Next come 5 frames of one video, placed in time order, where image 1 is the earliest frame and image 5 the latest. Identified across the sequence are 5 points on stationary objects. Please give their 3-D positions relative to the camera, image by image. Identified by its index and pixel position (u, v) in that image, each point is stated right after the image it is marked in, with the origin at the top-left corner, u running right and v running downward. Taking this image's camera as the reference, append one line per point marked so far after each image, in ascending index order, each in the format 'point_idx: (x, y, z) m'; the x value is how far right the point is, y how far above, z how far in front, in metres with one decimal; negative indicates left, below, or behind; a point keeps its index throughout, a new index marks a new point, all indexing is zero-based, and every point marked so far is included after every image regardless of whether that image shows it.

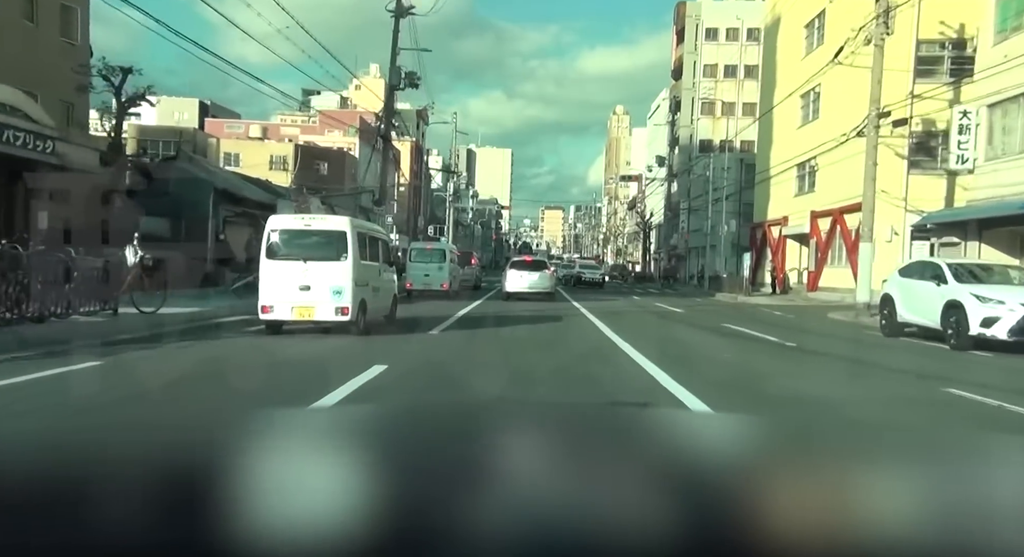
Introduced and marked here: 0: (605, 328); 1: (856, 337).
0: (+2.1, -1.1, +19.4) m
1: (+7.7, -1.2, +18.9) m
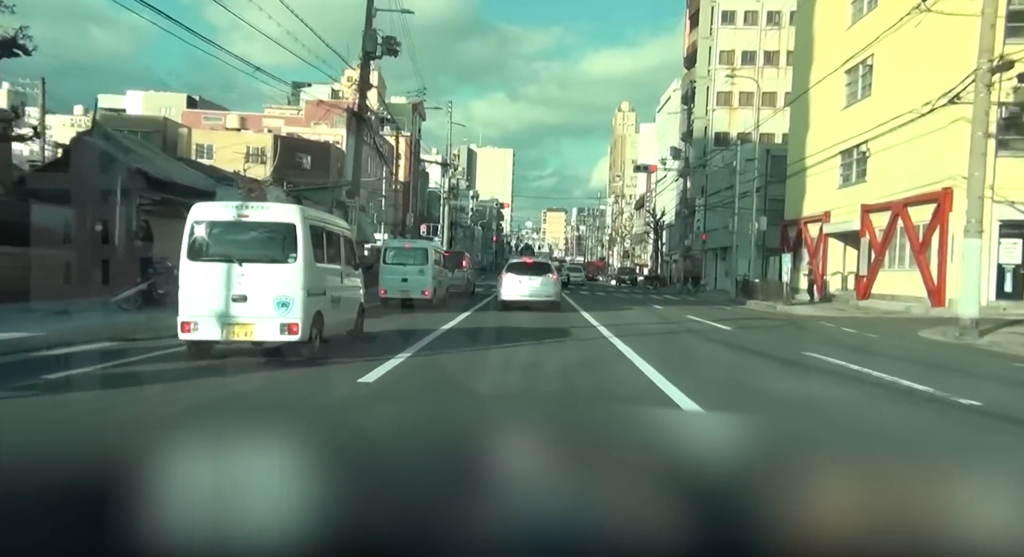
0: (+2.1, -1.2, +16.1) m
1: (+7.7, -1.3, +15.6) m
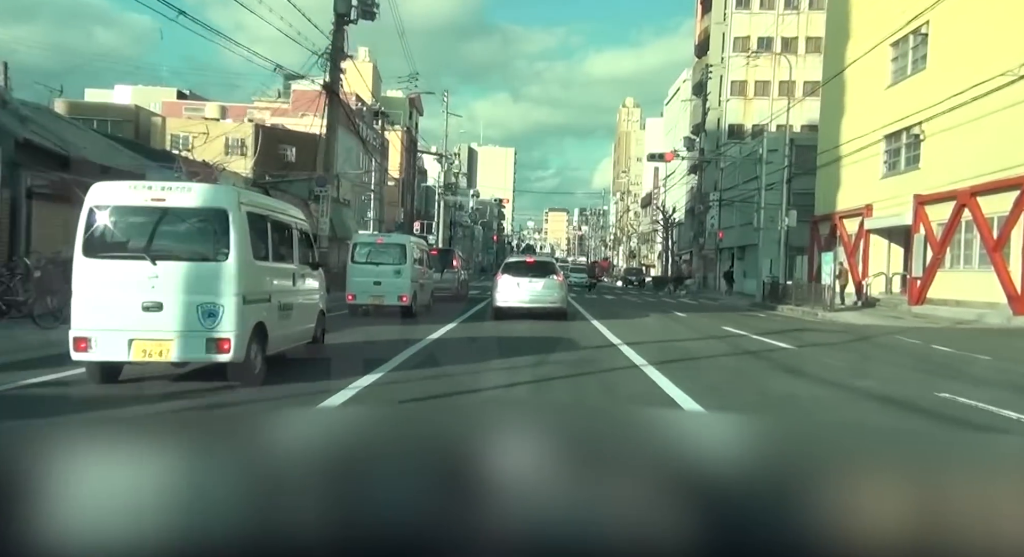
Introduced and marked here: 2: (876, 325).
0: (+2.0, -1.3, +13.6) m
1: (+7.6, -1.4, +13.1) m
2: (+7.7, -1.0, +17.8) m
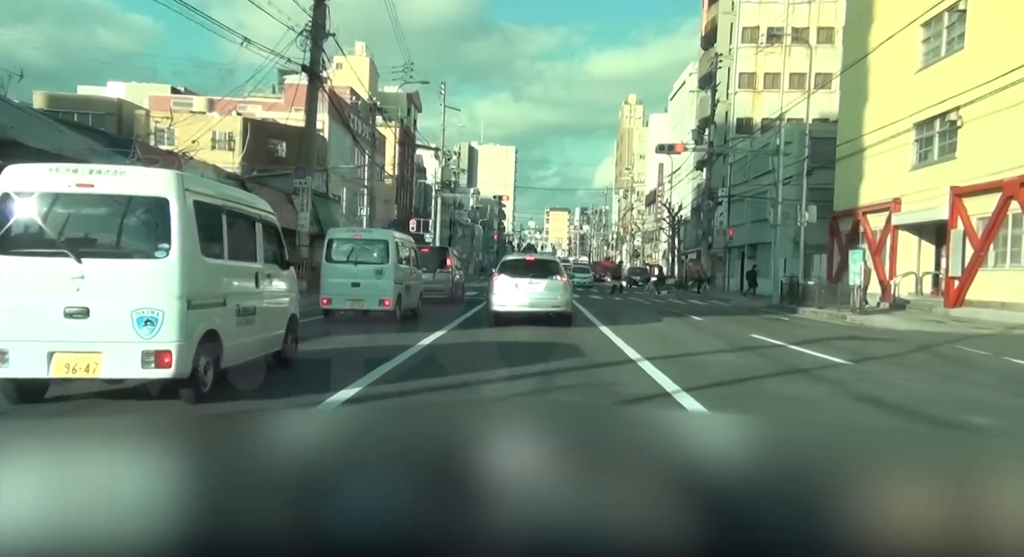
0: (+2.0, -1.3, +12.2) m
1: (+7.6, -1.4, +11.7) m
2: (+7.7, -1.0, +16.5) m
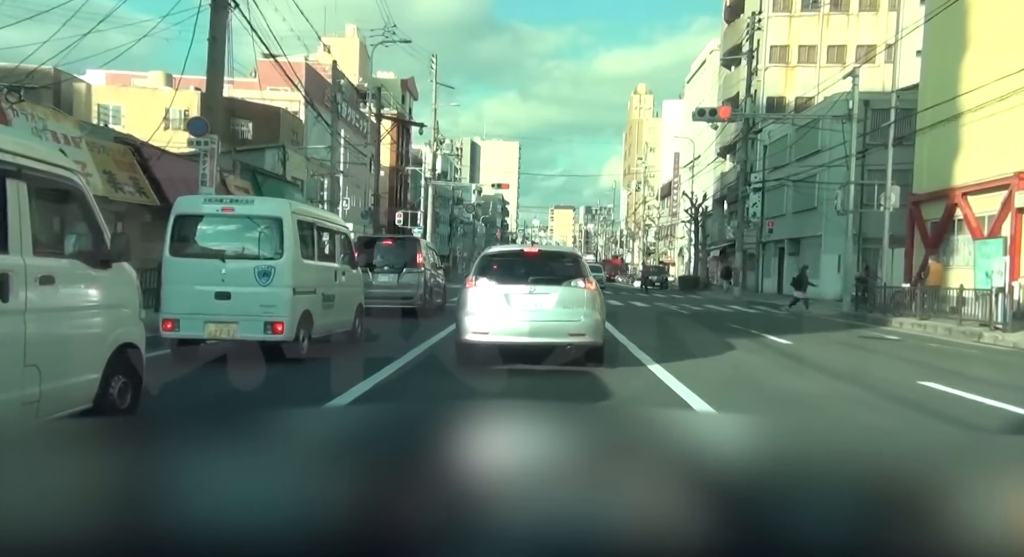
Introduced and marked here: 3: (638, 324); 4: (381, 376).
0: (+1.9, -1.3, +8.0) m
1: (+7.5, -1.4, +7.4) m
2: (+7.6, -1.0, +12.2) m
3: (+2.7, -1.0, +17.5) m
4: (-1.8, -1.2, +8.9) m
